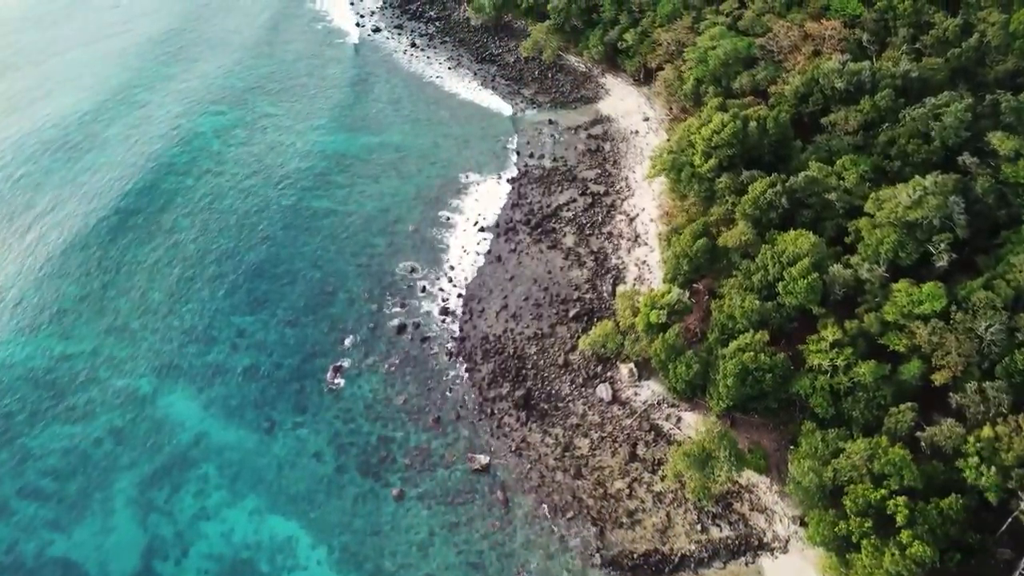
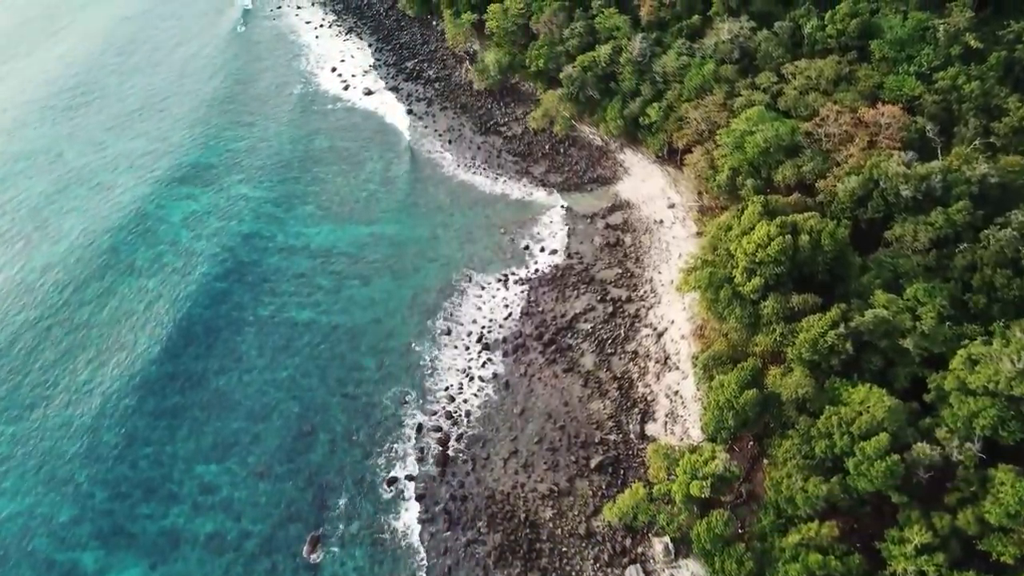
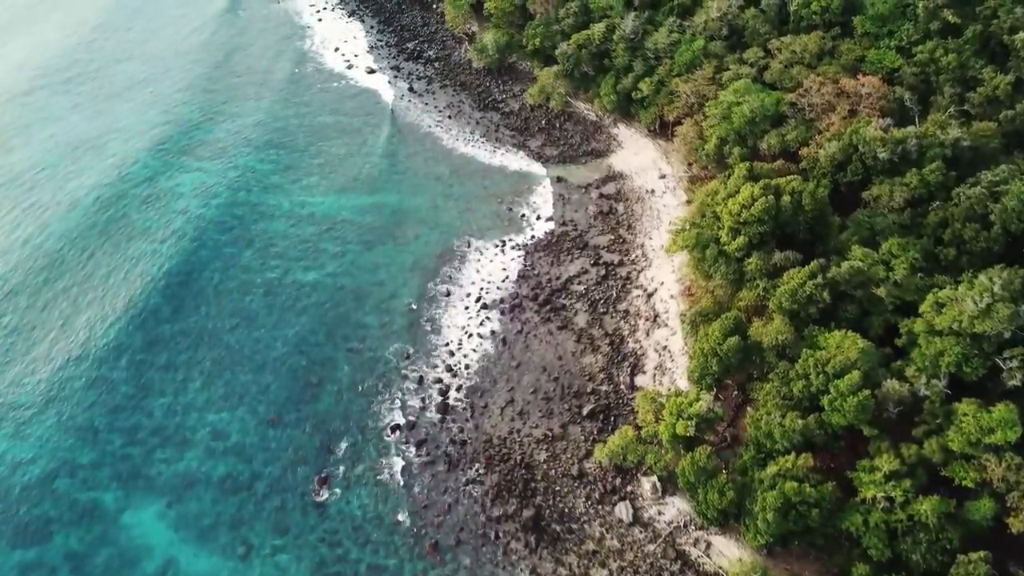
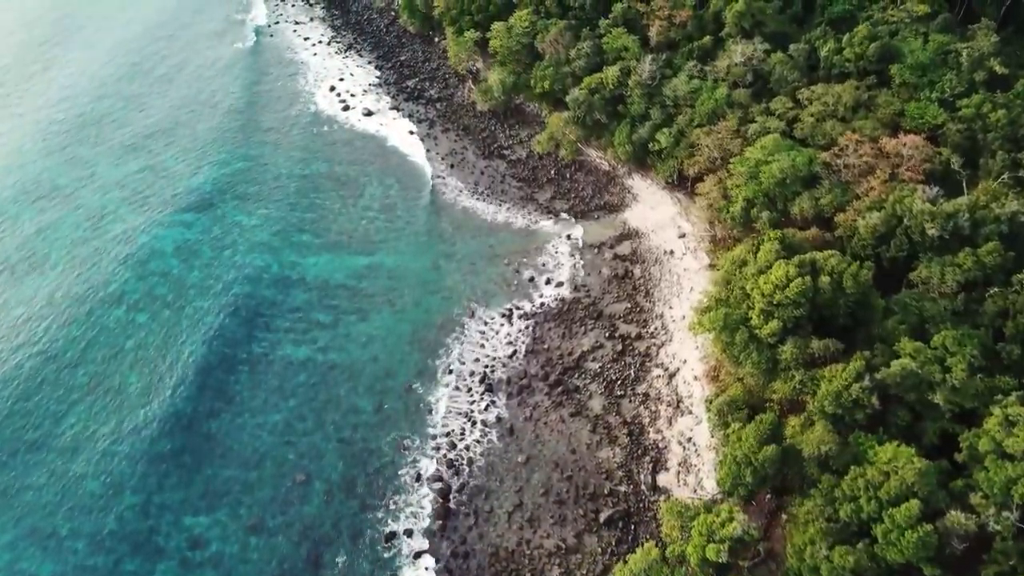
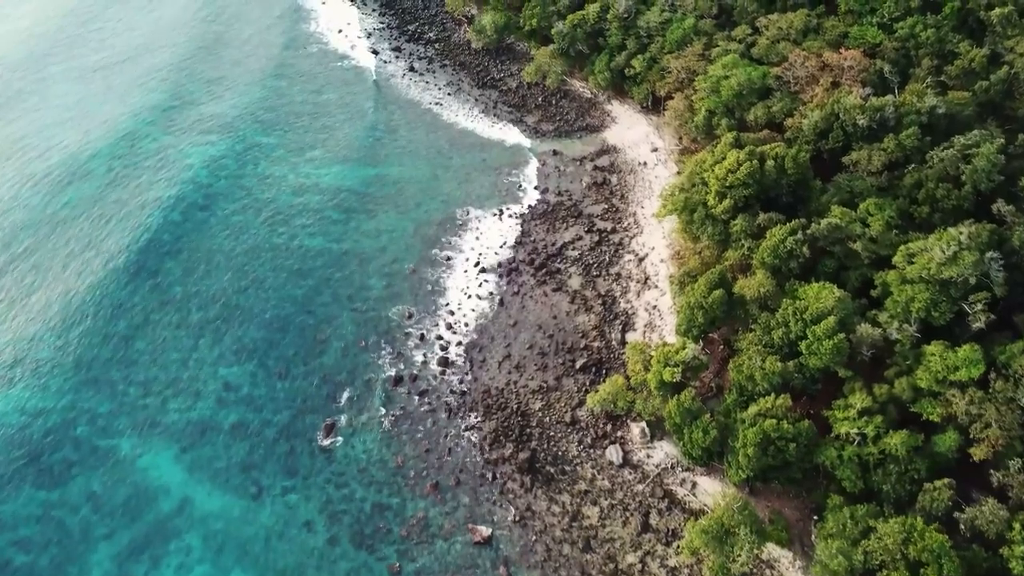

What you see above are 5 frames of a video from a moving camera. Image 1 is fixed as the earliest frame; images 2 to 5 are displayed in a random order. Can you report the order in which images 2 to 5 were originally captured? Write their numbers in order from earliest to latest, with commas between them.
5, 3, 2, 4
